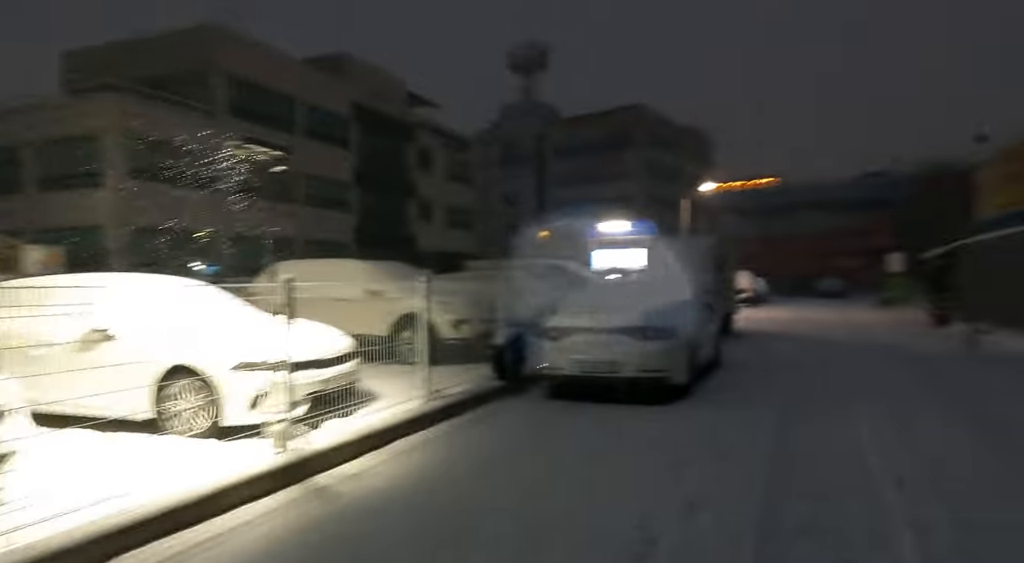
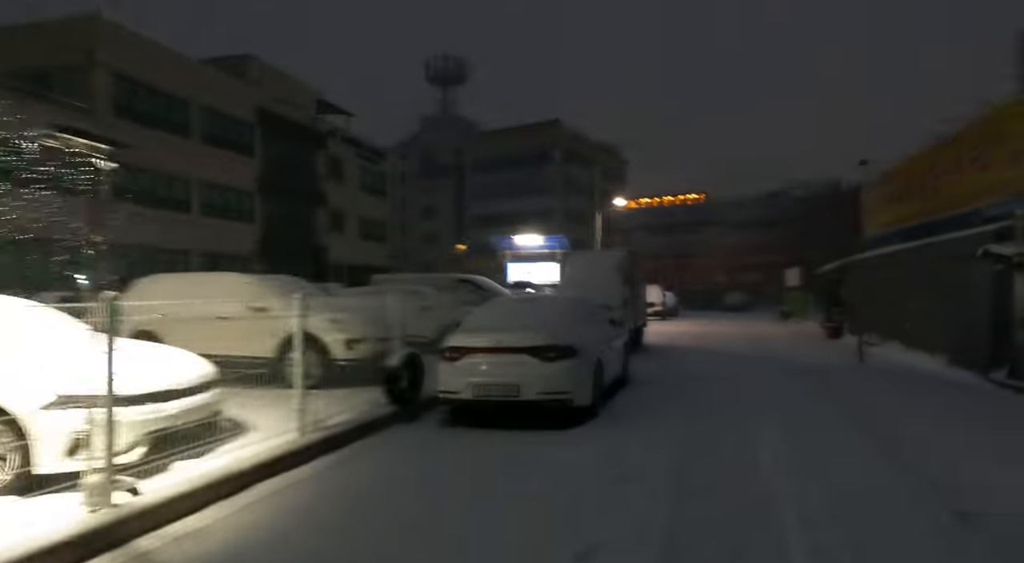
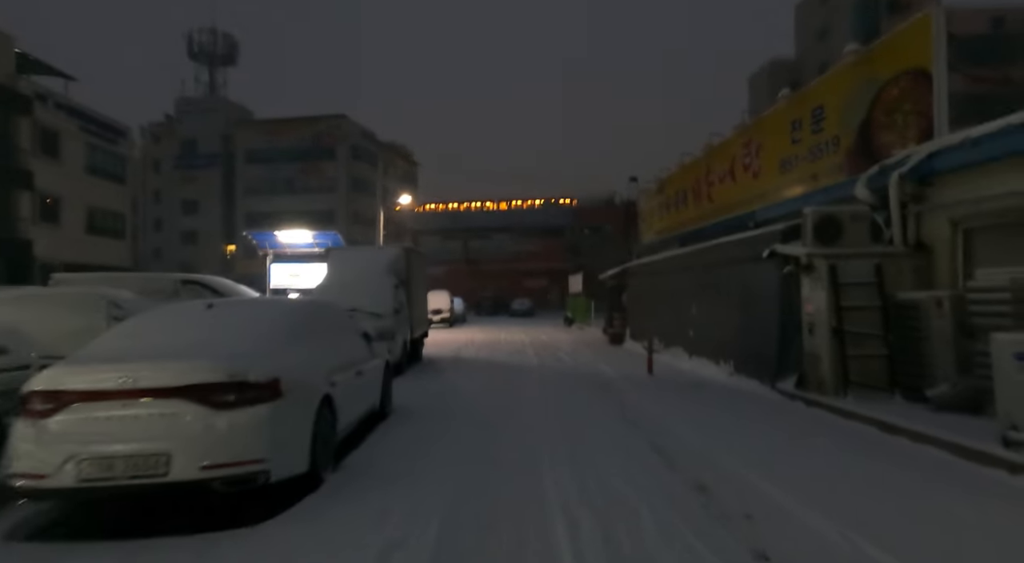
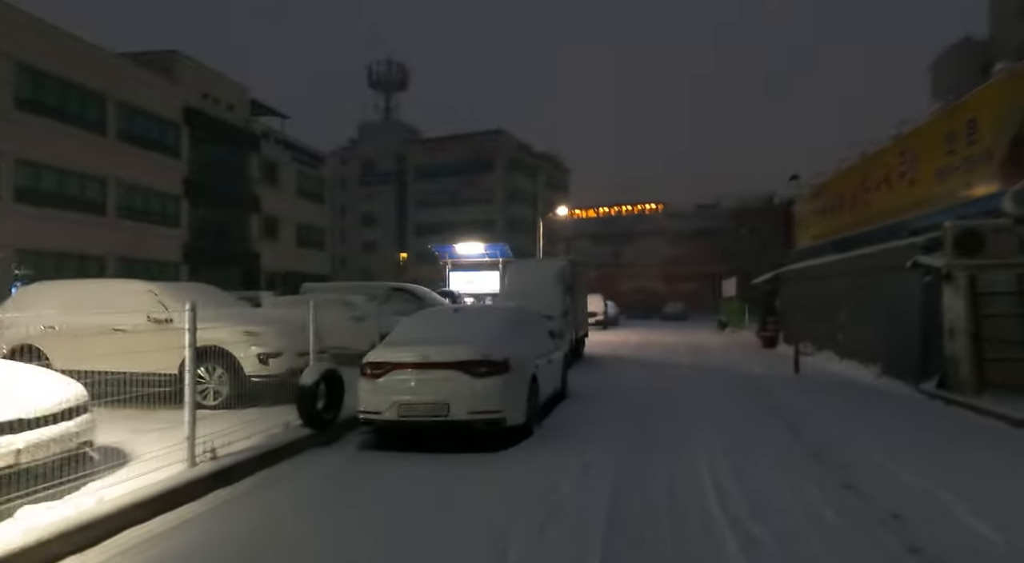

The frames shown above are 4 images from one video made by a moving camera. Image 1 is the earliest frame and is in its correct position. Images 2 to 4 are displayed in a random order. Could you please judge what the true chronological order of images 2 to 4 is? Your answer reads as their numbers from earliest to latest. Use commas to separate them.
2, 4, 3
